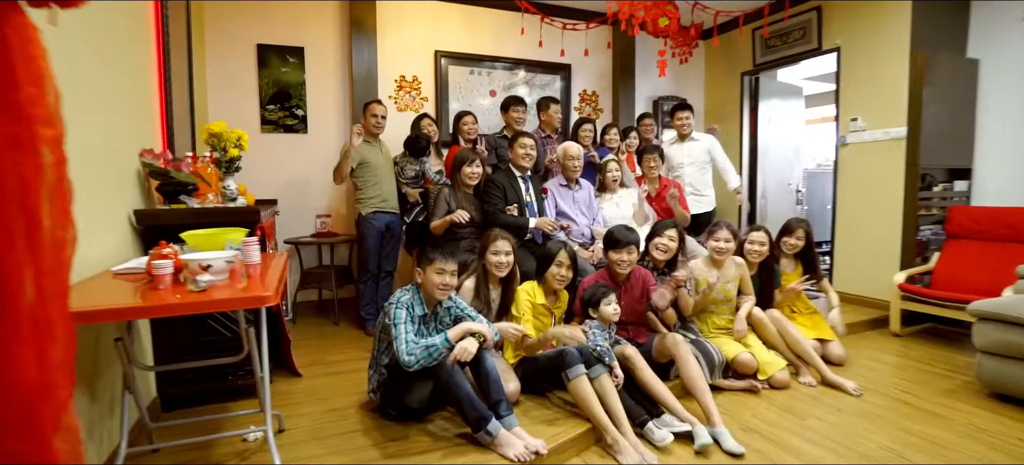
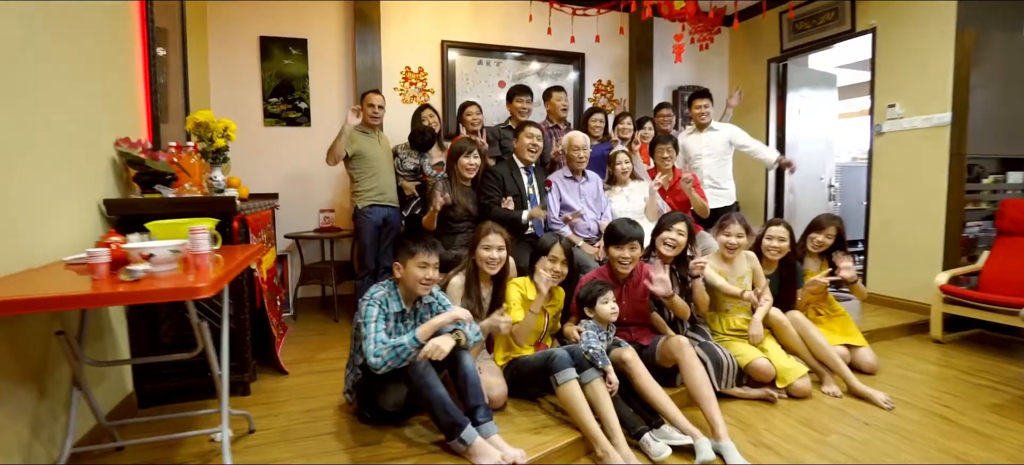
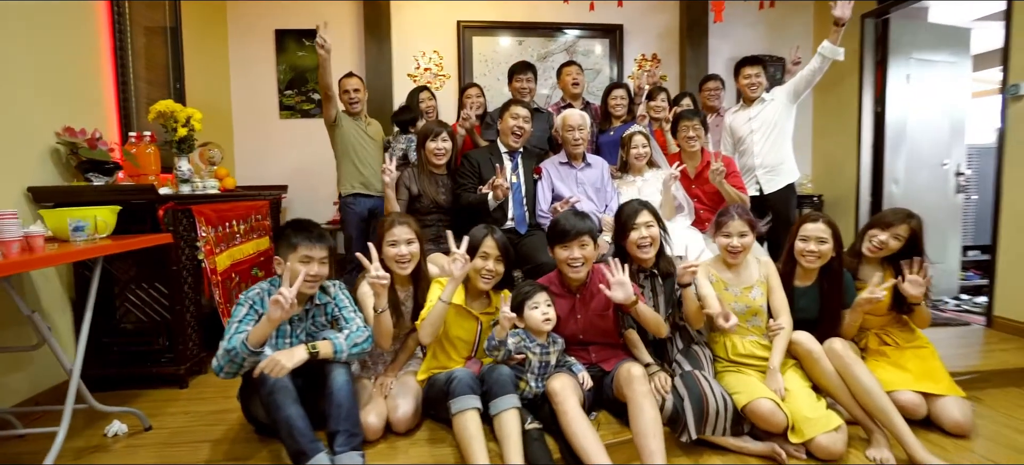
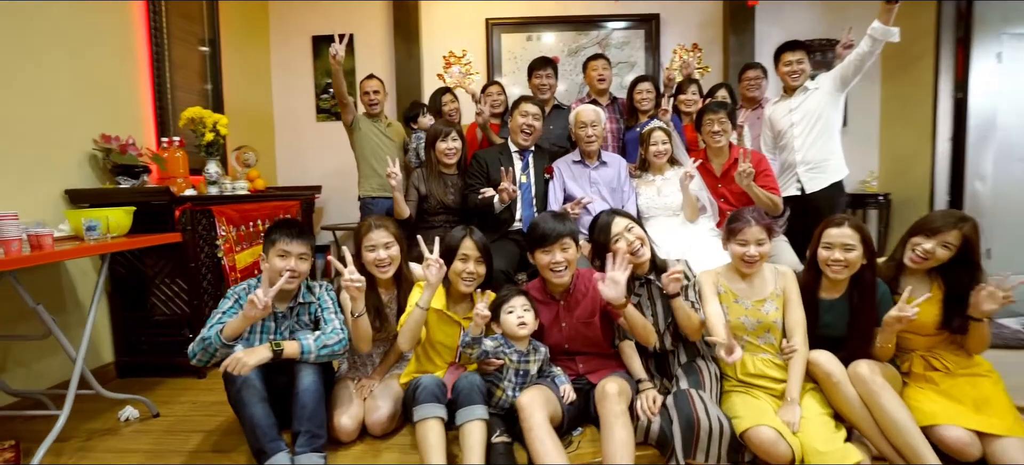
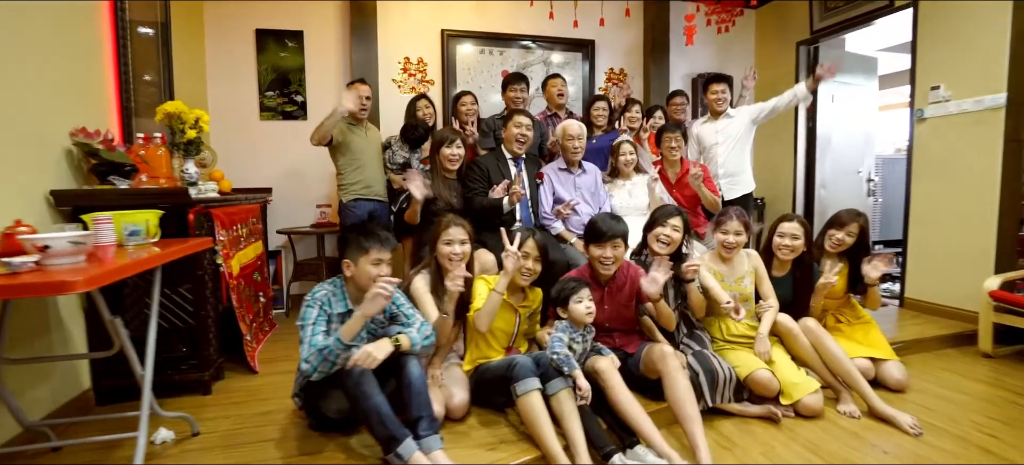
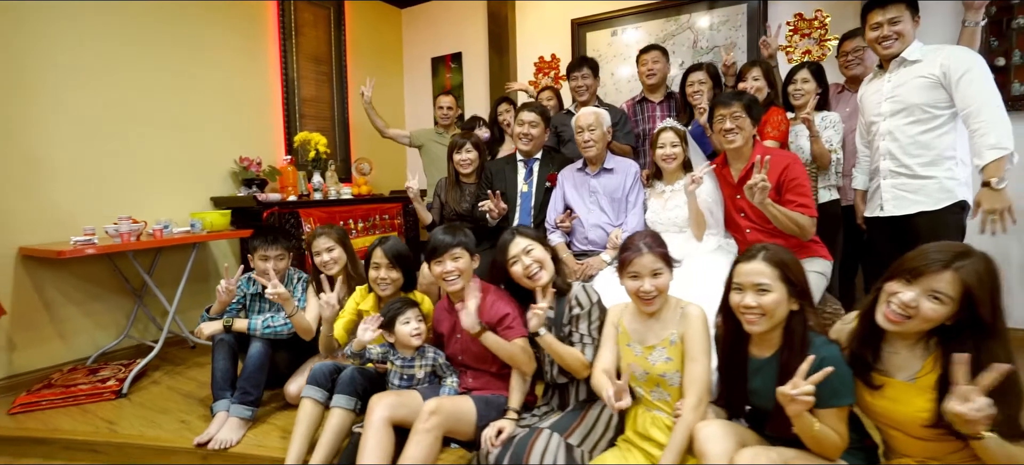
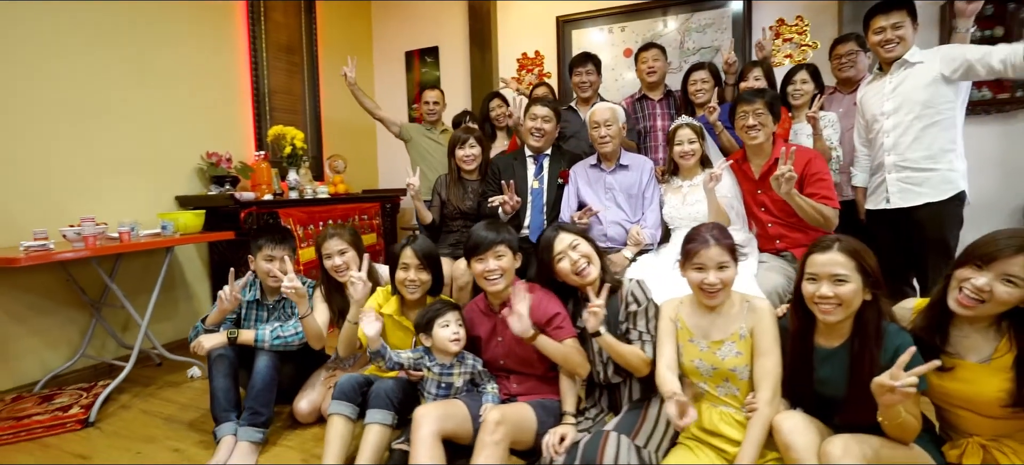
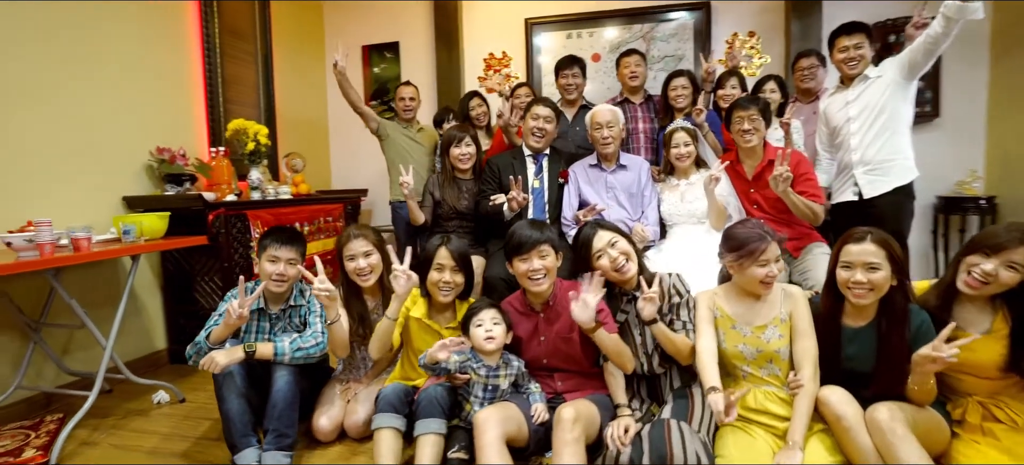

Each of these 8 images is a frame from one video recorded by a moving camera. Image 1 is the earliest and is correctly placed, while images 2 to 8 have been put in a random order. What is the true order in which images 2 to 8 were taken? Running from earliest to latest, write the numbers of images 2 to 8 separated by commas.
2, 5, 3, 4, 8, 7, 6
